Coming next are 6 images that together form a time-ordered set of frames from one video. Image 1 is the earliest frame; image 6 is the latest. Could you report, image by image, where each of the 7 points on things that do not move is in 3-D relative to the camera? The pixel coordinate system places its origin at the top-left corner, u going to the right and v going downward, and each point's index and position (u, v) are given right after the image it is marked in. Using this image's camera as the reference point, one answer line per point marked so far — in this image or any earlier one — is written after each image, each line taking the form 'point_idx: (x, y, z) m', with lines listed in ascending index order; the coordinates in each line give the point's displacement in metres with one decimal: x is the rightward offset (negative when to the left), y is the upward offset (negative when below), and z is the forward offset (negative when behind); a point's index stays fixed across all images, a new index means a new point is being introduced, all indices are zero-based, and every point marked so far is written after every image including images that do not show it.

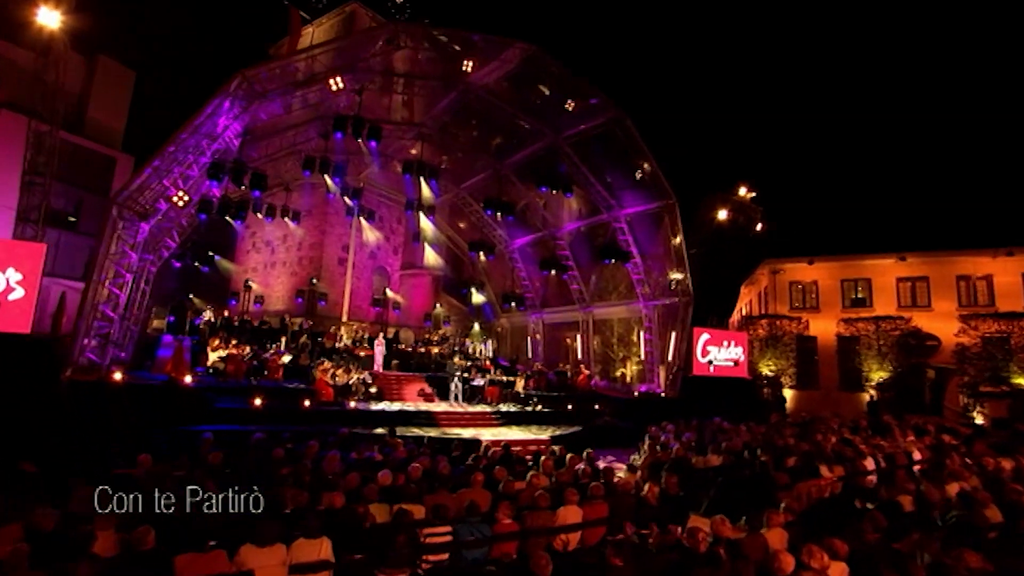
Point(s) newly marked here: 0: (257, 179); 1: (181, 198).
0: (-7.4, +3.1, +17.0) m
1: (-8.8, +2.4, +15.3) m
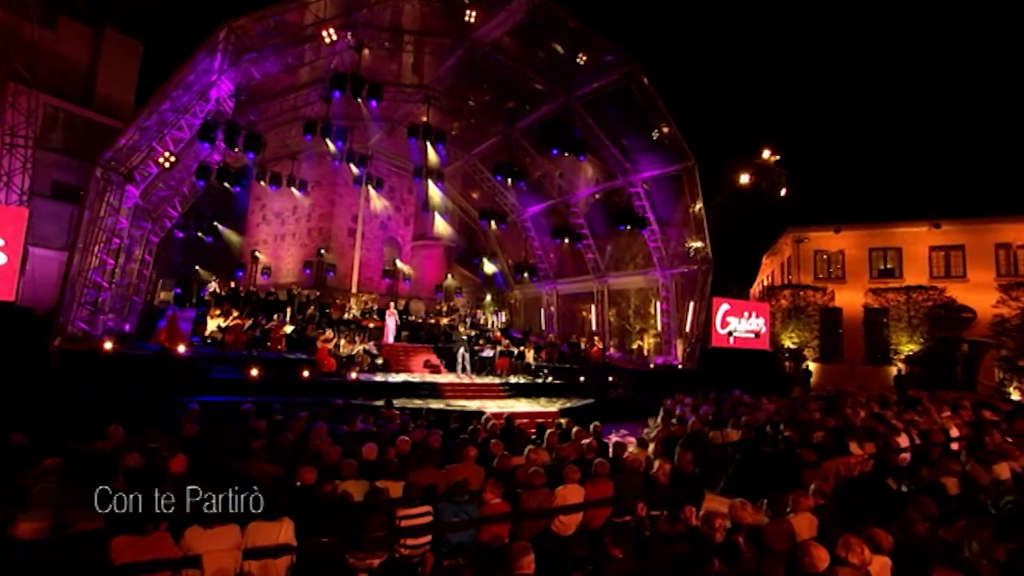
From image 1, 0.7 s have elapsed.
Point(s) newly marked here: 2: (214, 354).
0: (-7.2, +4.0, +16.2) m
1: (-8.6, +3.2, +14.6) m
2: (-7.5, -1.7, +14.5) m
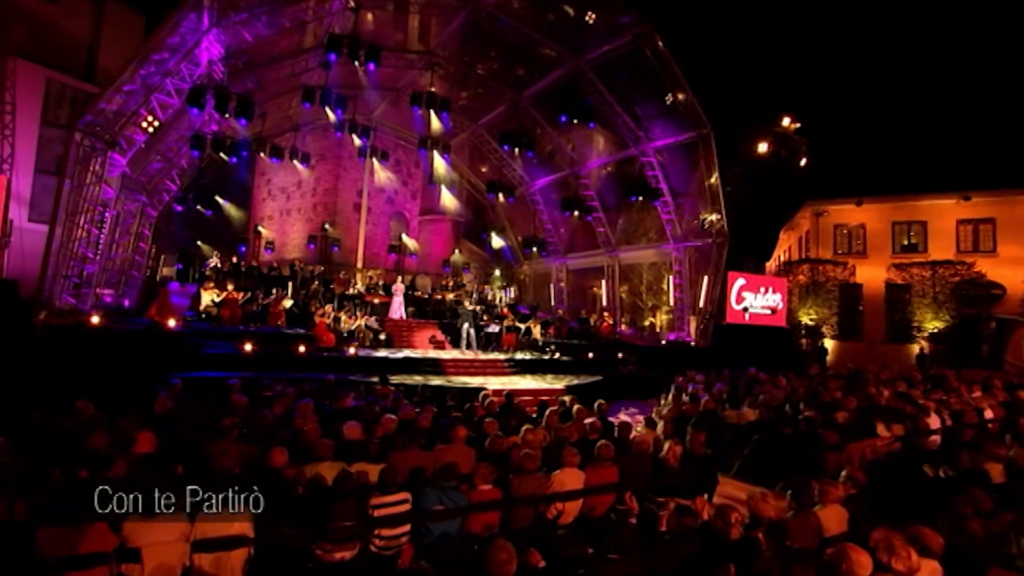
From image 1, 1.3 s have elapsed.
0: (-7.1, +4.8, +15.5) m
1: (-8.5, +3.9, +14.0) m
2: (-7.4, -1.0, +14.1) m
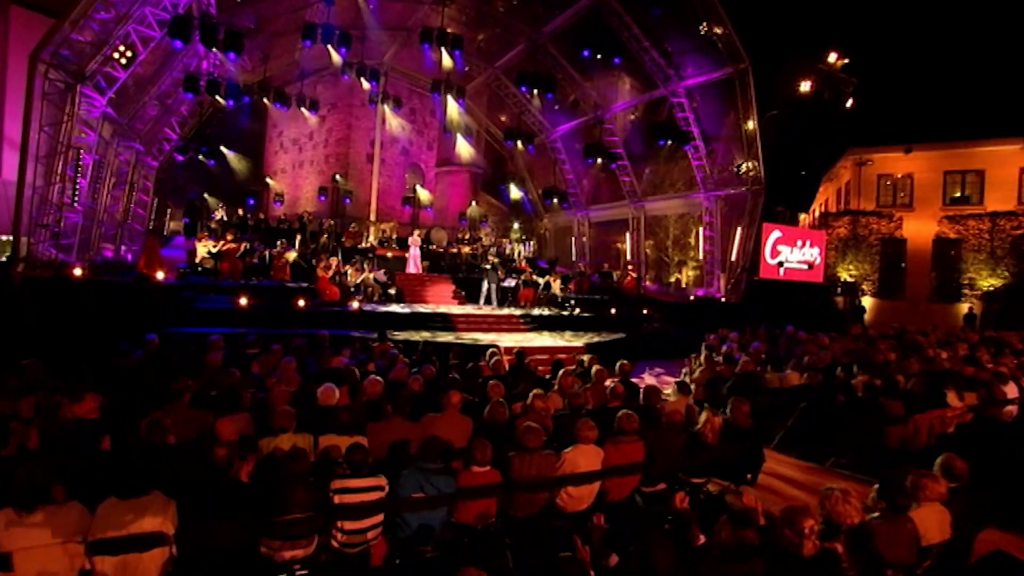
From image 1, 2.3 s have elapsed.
0: (-6.7, +6.0, +14.3) m
1: (-8.2, +5.0, +12.9) m
2: (-7.1, +0.1, +13.2) m
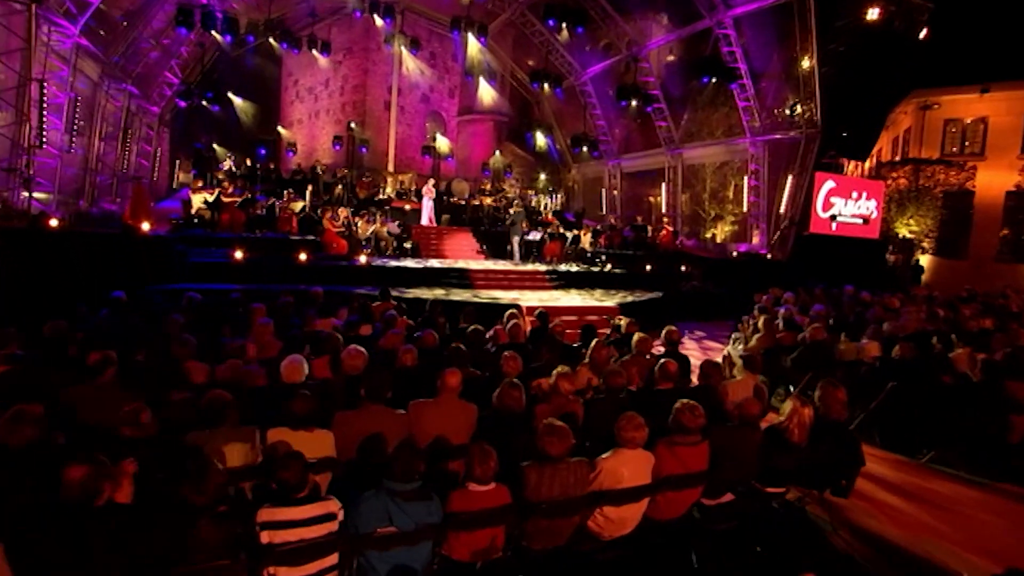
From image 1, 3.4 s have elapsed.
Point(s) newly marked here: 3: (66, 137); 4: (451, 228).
0: (-6.1, +7.0, +12.7) m
1: (-7.7, +6.0, +11.4) m
2: (-6.6, +1.1, +12.1) m
3: (-8.7, +3.2, +11.9) m
4: (-1.9, +1.9, +19.0) m
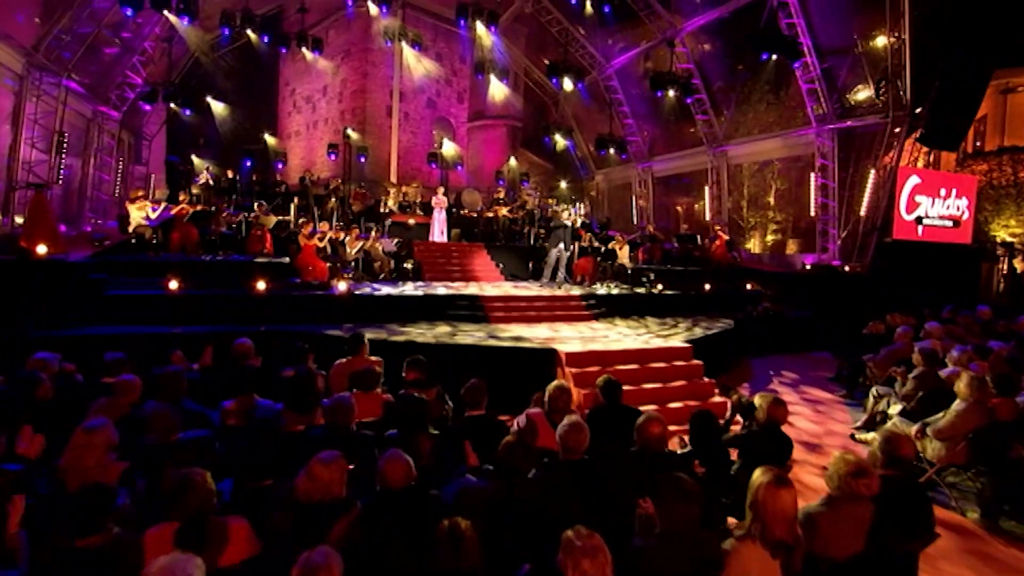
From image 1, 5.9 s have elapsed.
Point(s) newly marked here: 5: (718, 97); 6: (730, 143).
0: (-5.8, +6.4, +10.0) m
1: (-7.4, +5.3, +8.8) m
2: (-6.2, +0.5, +9.3) m
3: (-8.4, +2.5, +9.2) m
4: (-1.3, +1.2, +16.1) m
5: (+6.6, +6.1, +18.8) m
6: (+7.0, +4.6, +18.8) m
